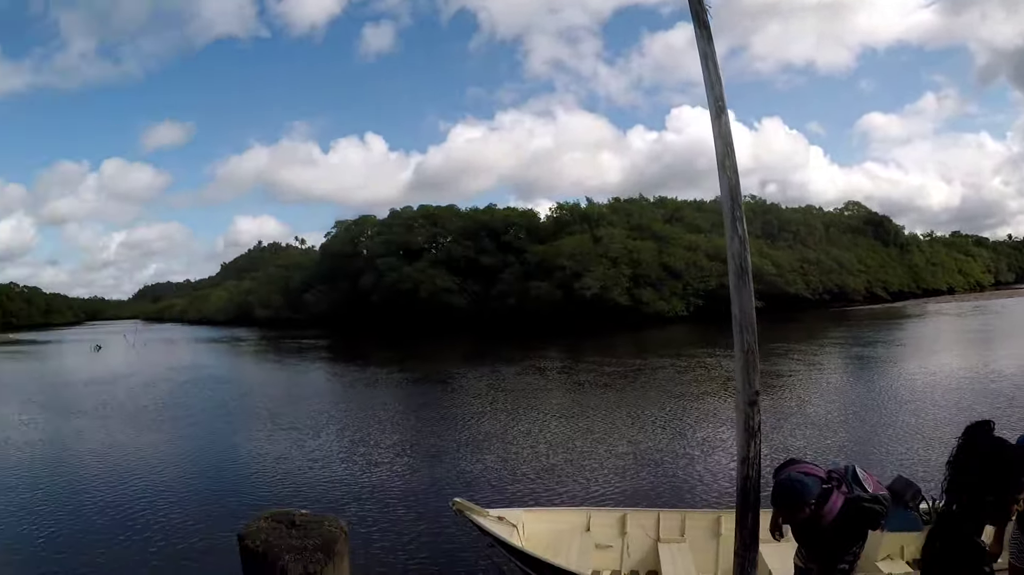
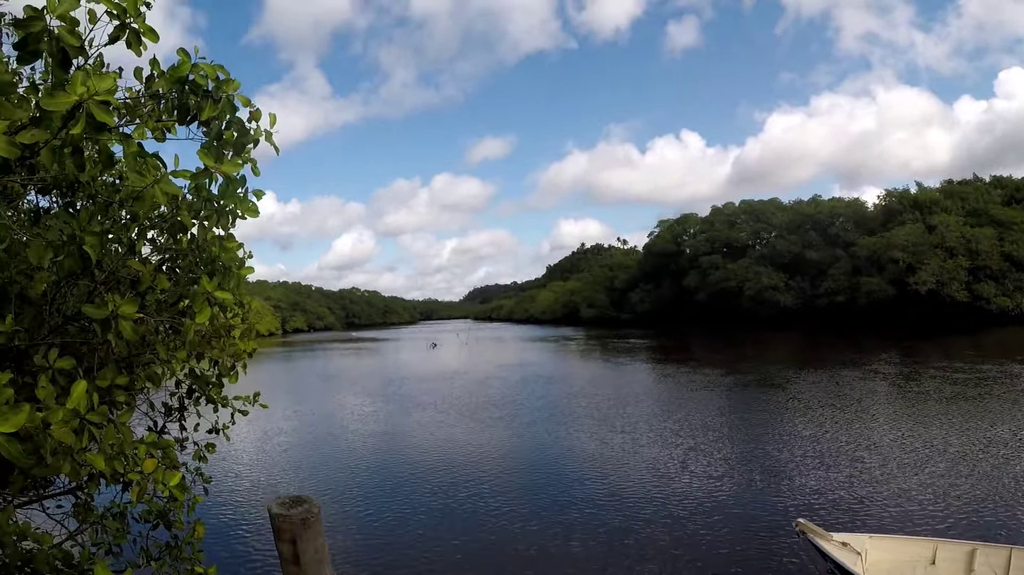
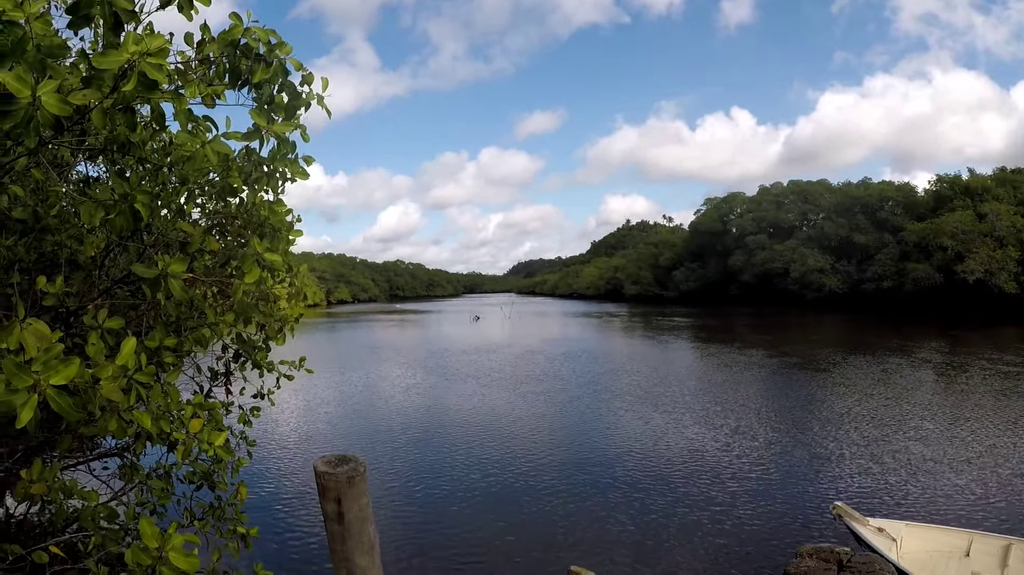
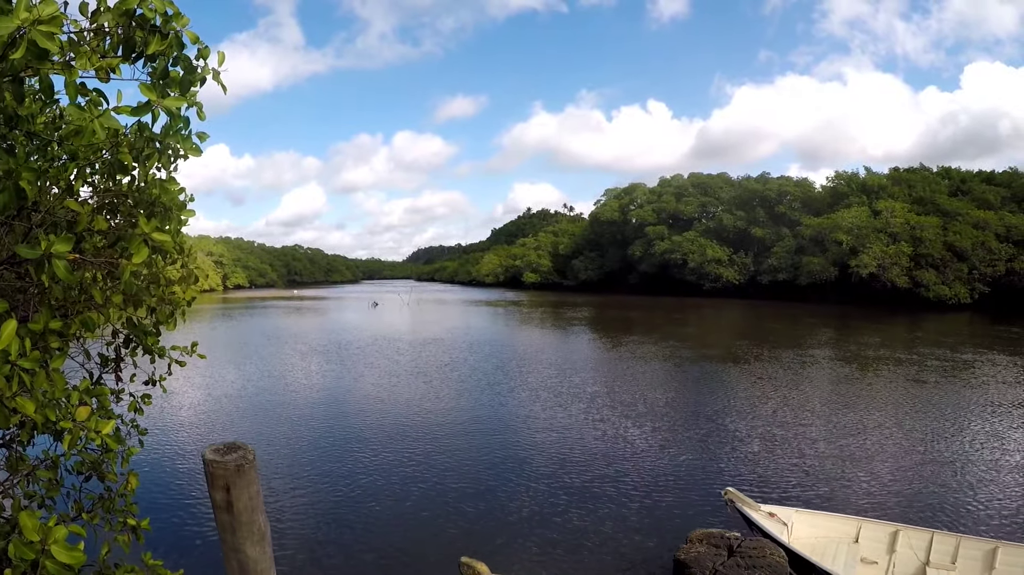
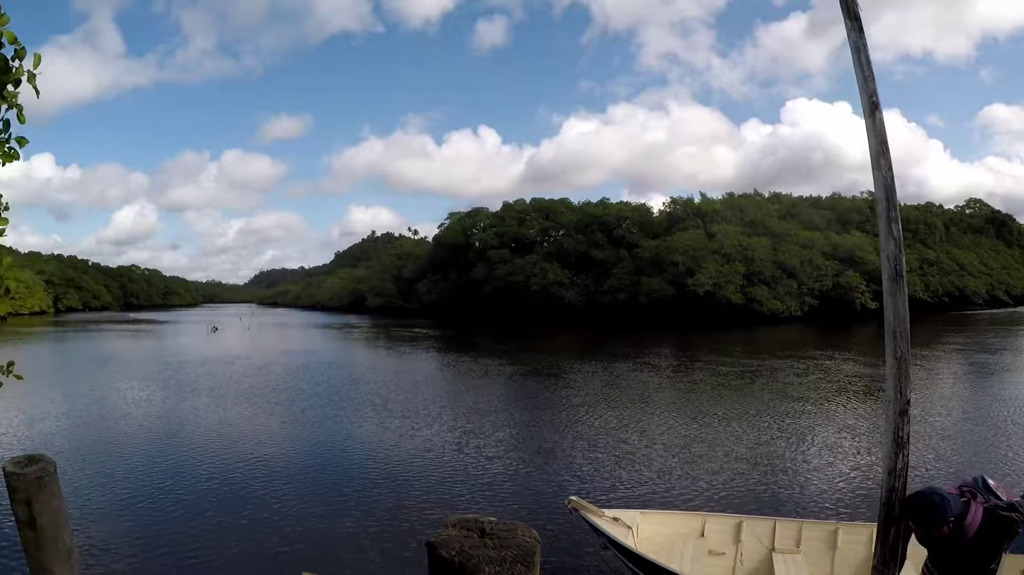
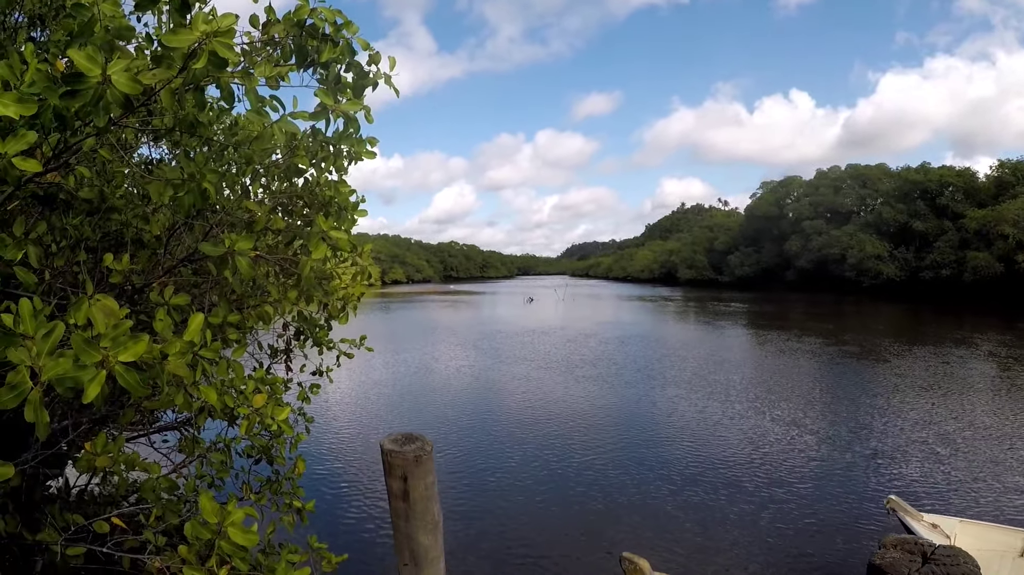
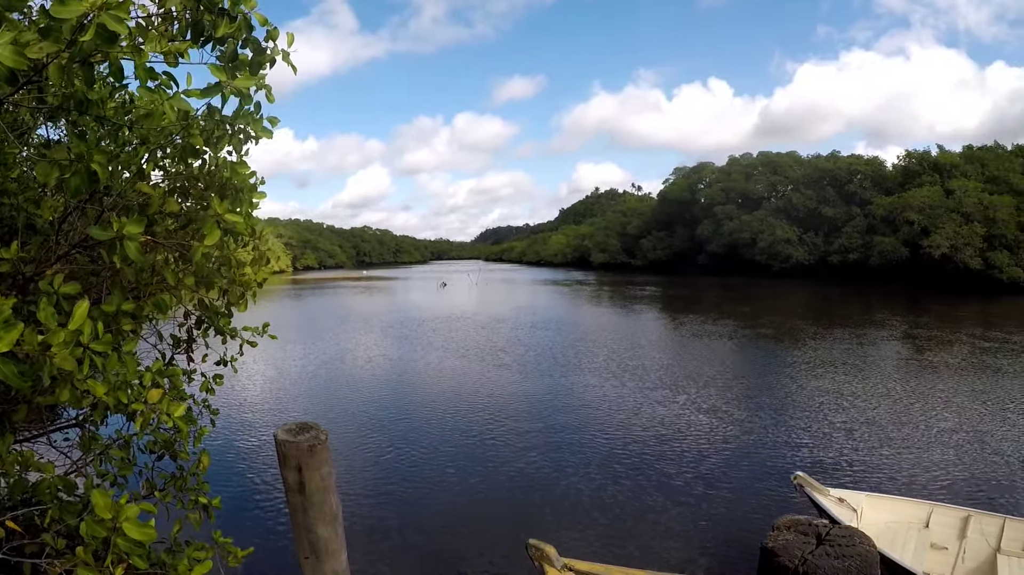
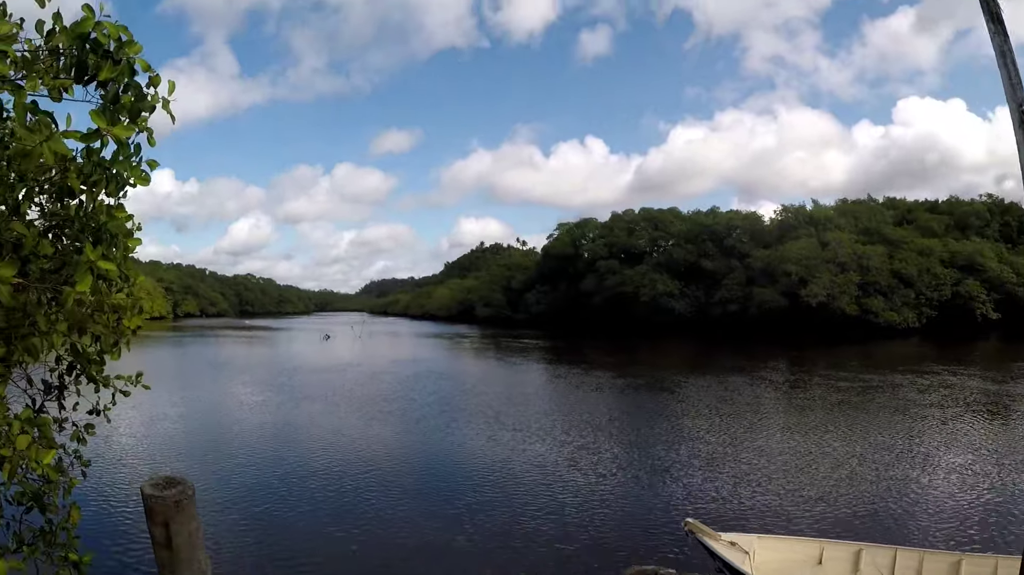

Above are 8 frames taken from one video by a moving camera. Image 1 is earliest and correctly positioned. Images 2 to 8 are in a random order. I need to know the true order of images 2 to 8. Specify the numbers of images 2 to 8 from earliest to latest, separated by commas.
5, 8, 2, 3, 6, 7, 4
